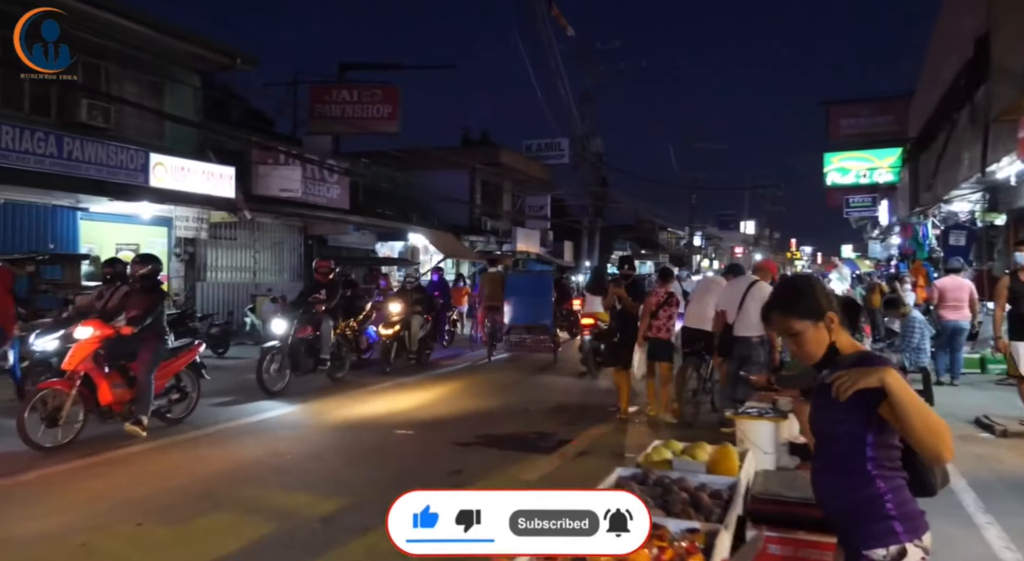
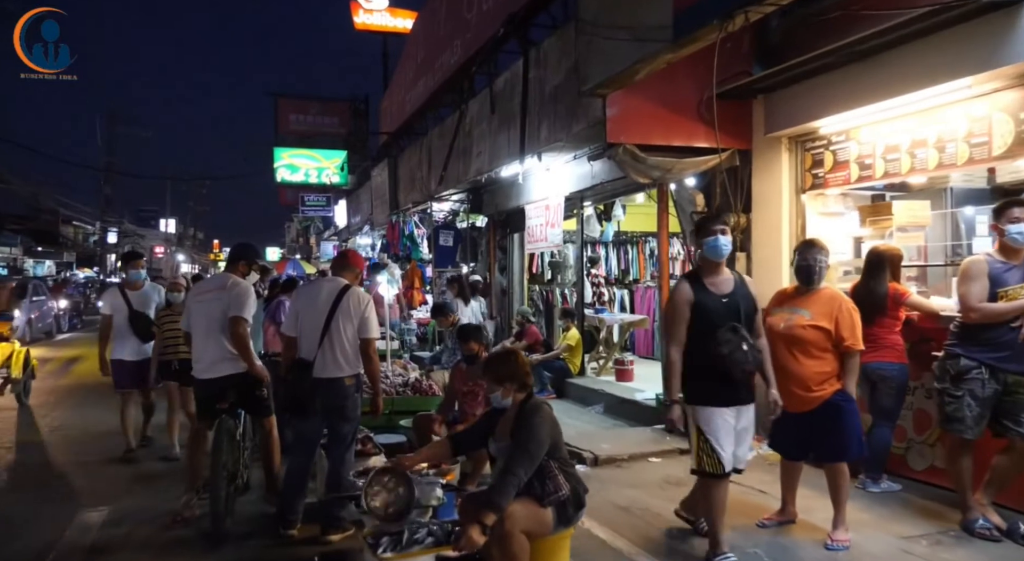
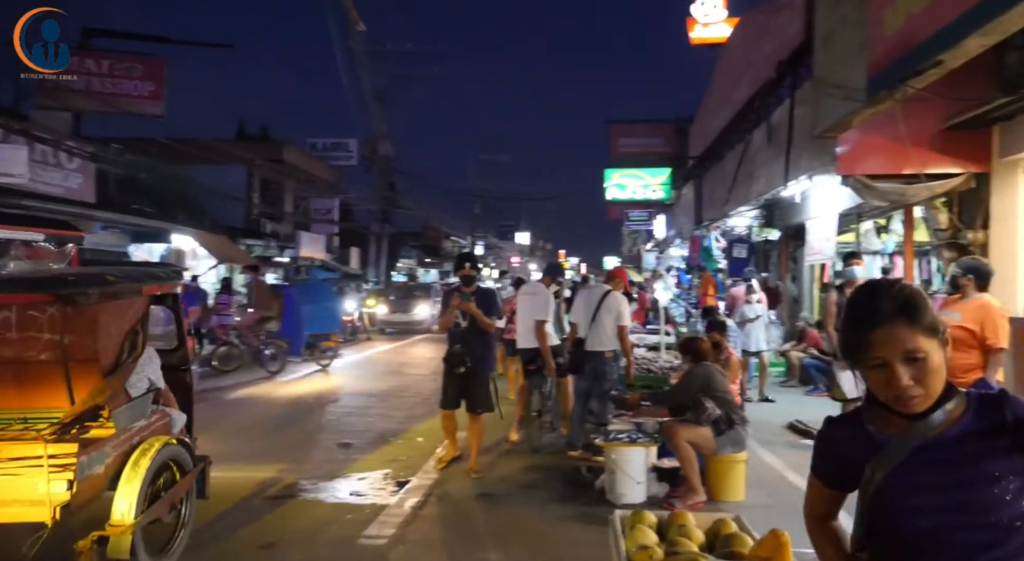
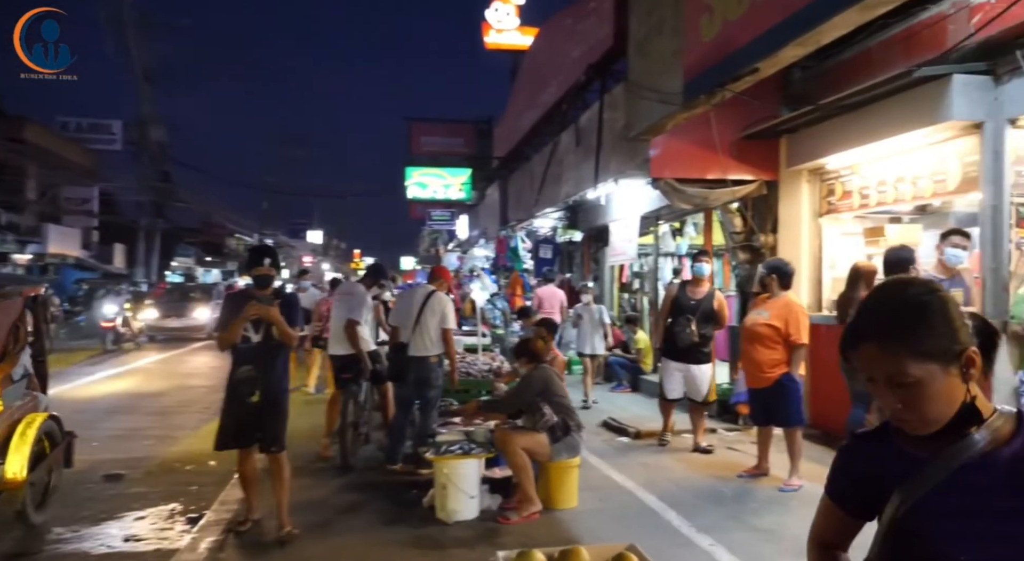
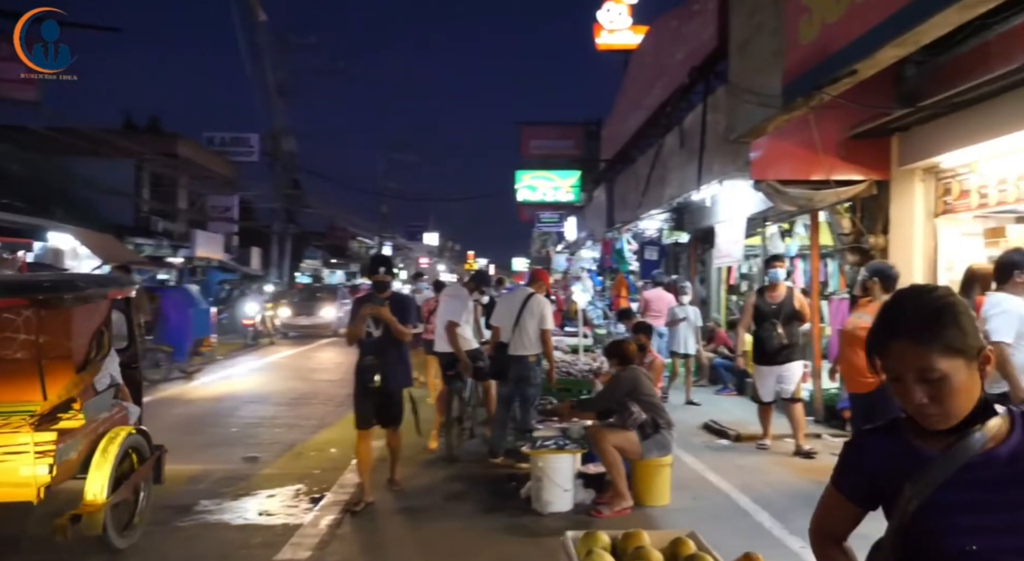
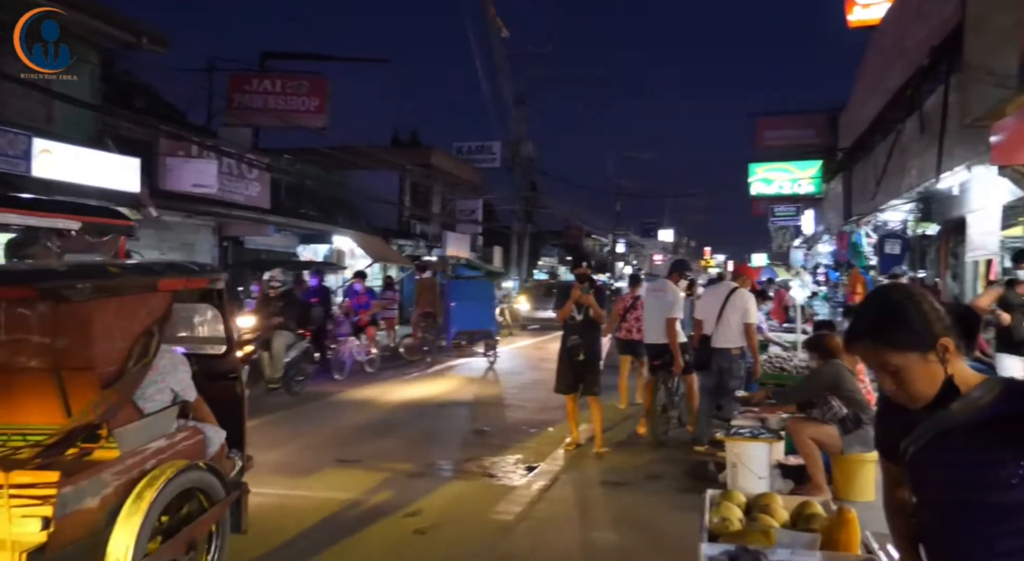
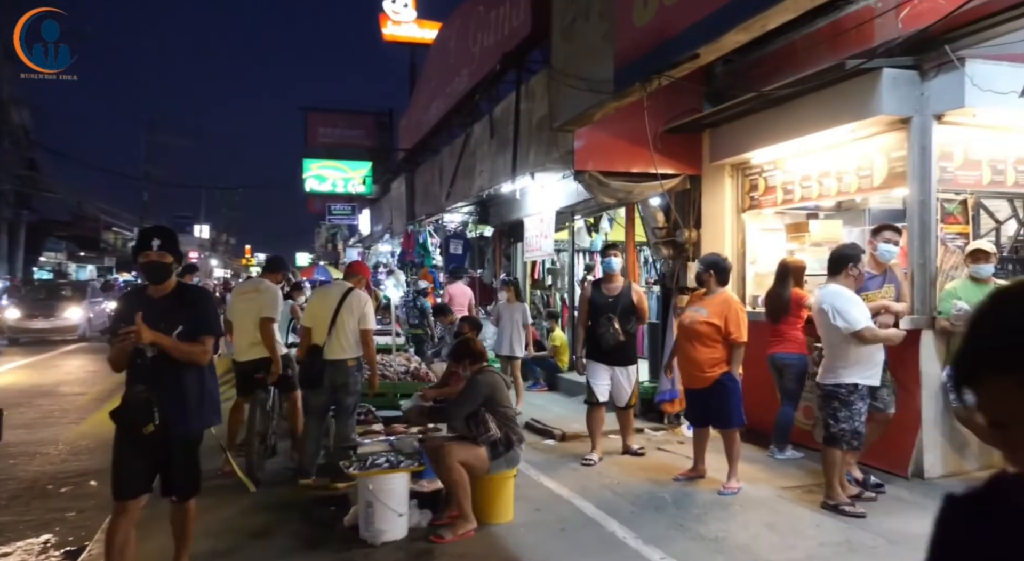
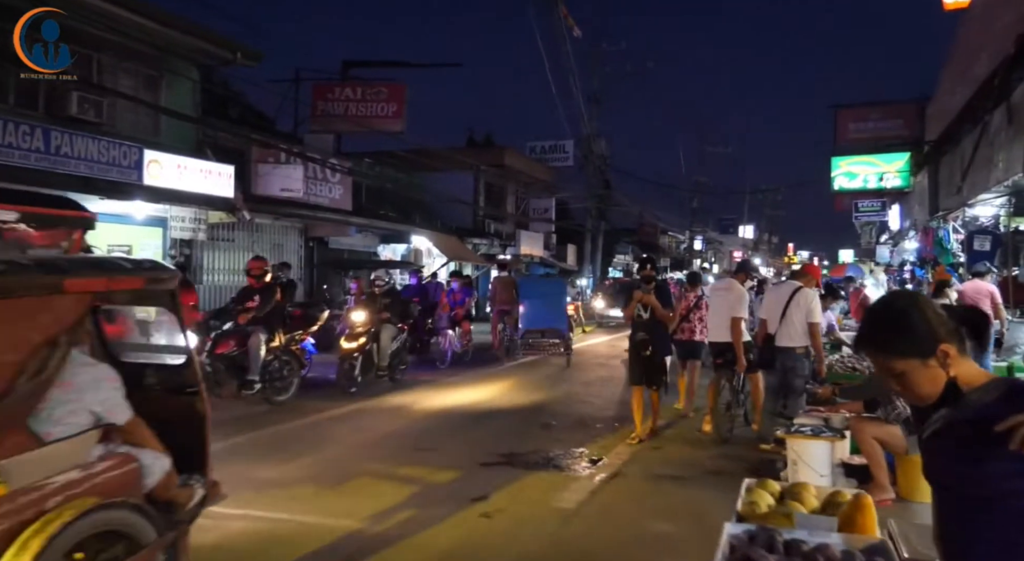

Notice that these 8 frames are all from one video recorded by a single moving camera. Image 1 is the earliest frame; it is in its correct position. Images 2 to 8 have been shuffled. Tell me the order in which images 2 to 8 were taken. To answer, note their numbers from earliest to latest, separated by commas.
8, 6, 3, 5, 4, 7, 2
